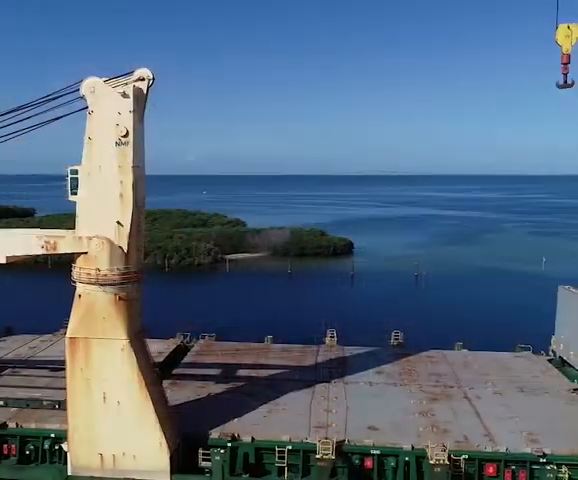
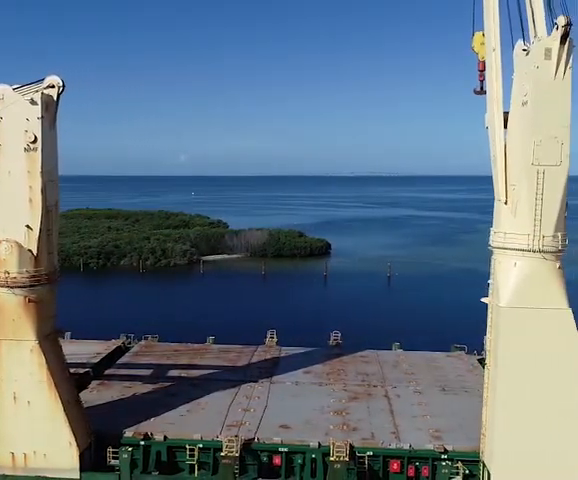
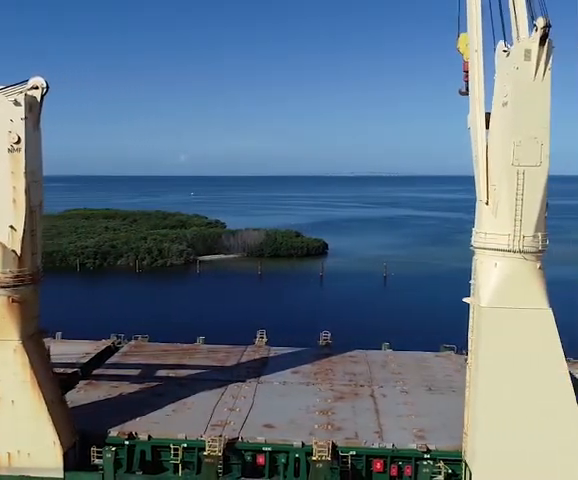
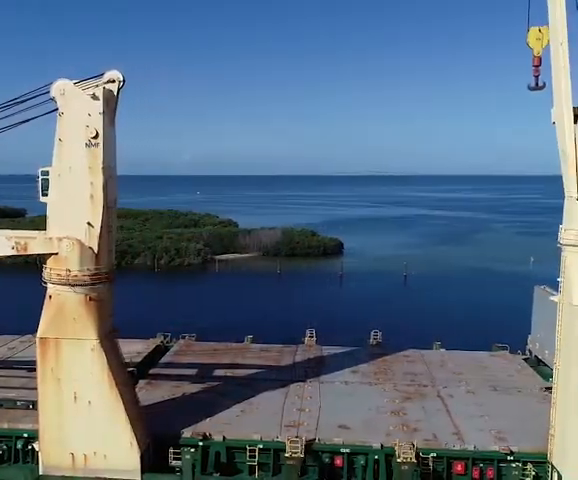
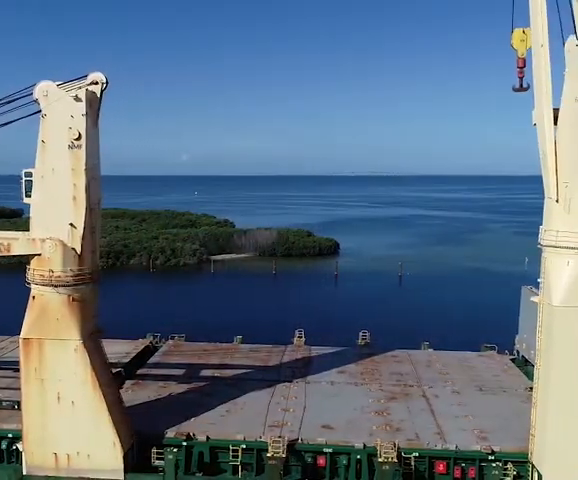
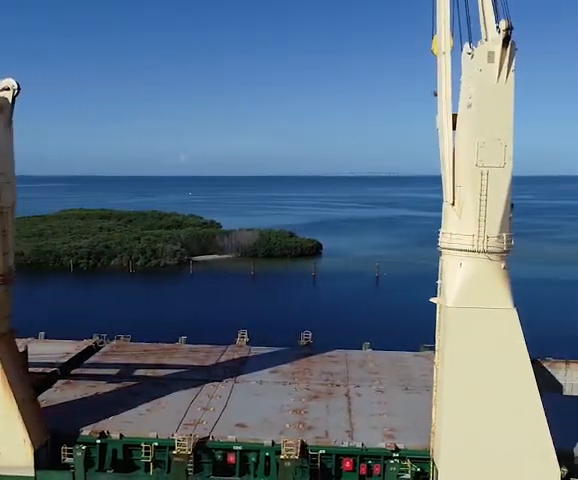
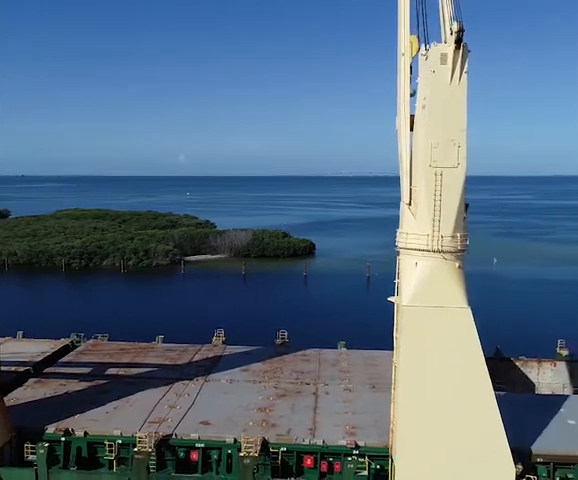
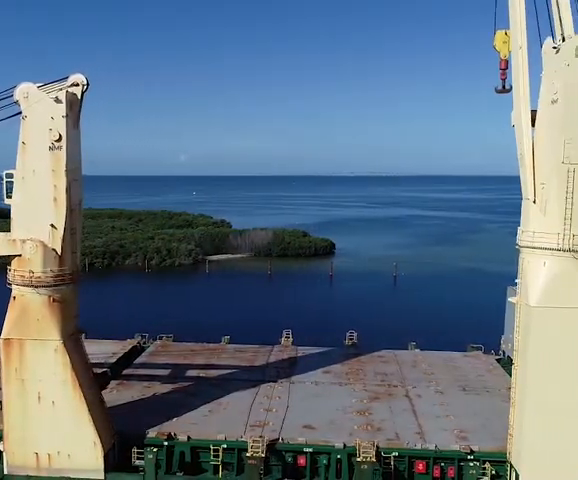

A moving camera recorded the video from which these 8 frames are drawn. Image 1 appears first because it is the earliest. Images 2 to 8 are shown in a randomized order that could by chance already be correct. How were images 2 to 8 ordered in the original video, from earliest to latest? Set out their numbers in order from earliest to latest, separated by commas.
4, 5, 8, 2, 3, 6, 7
